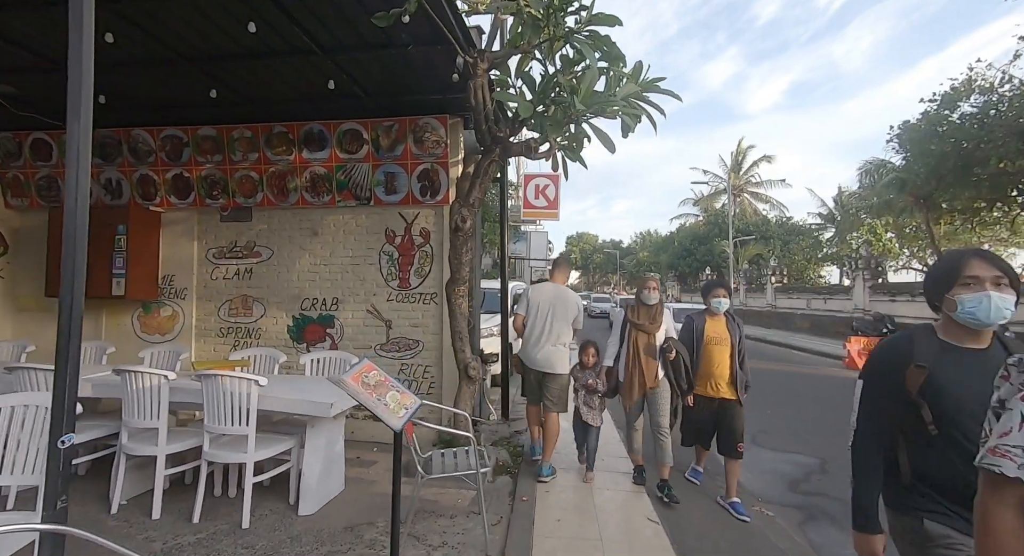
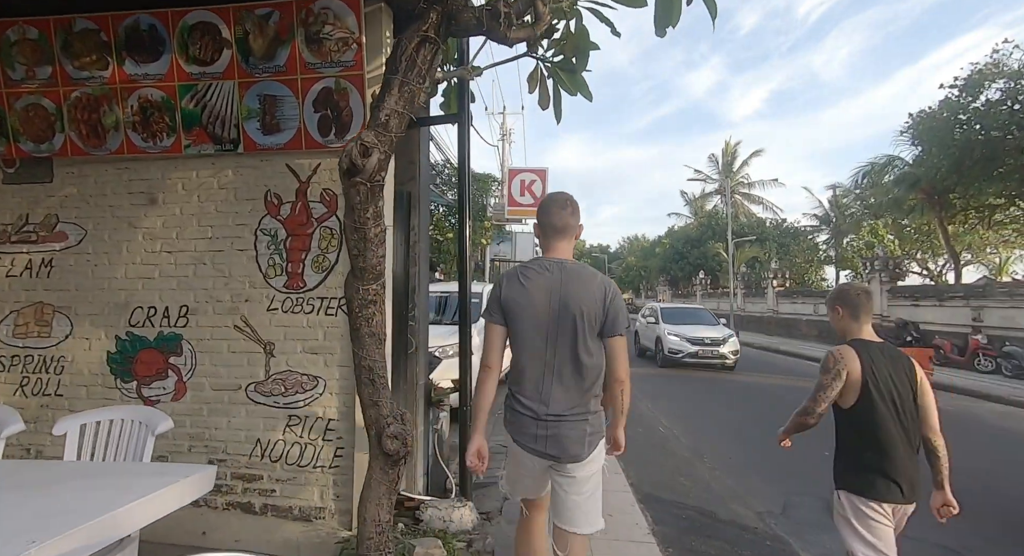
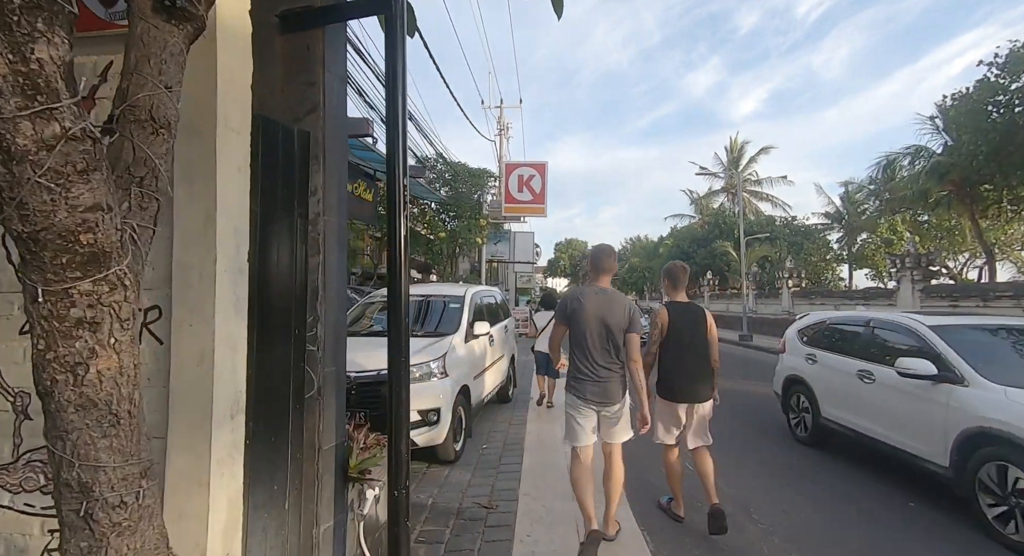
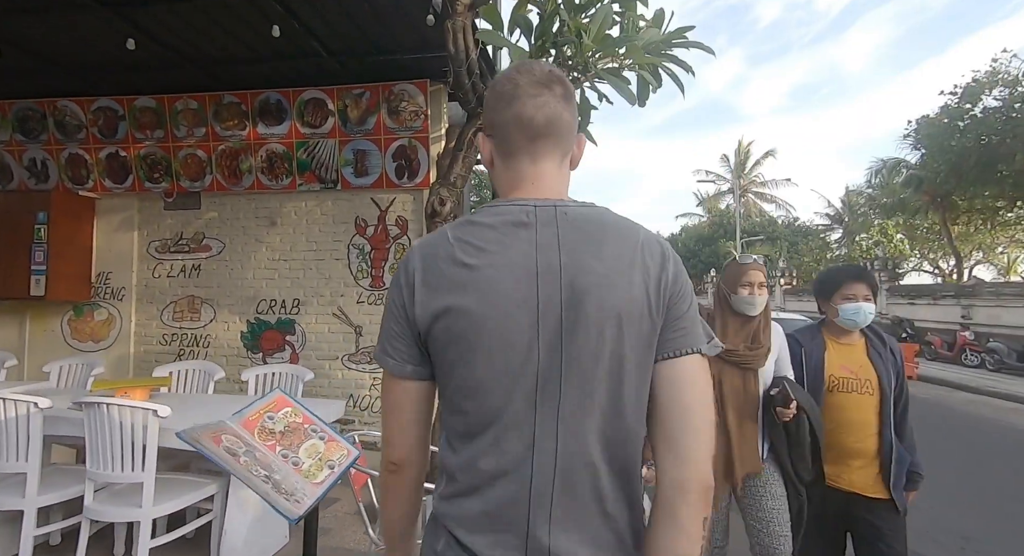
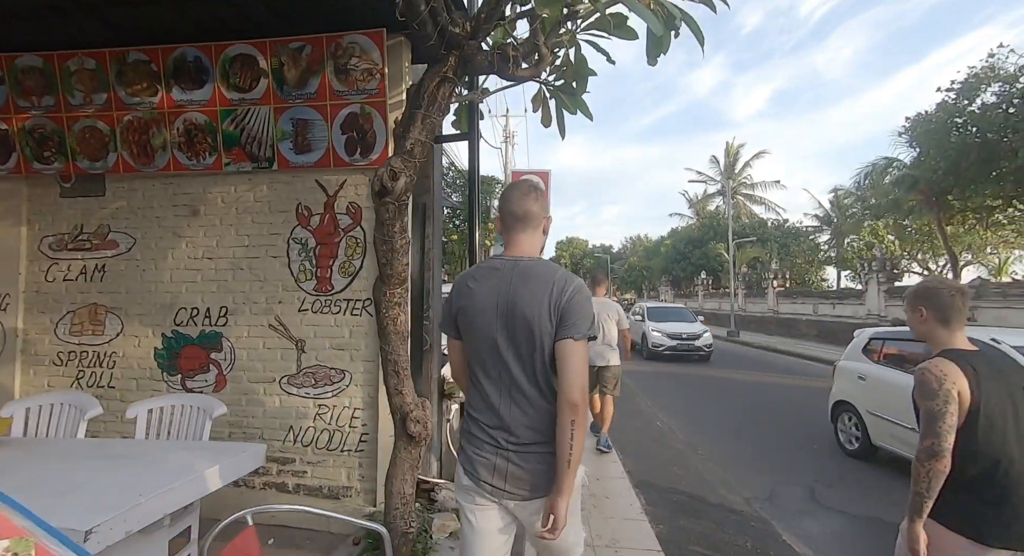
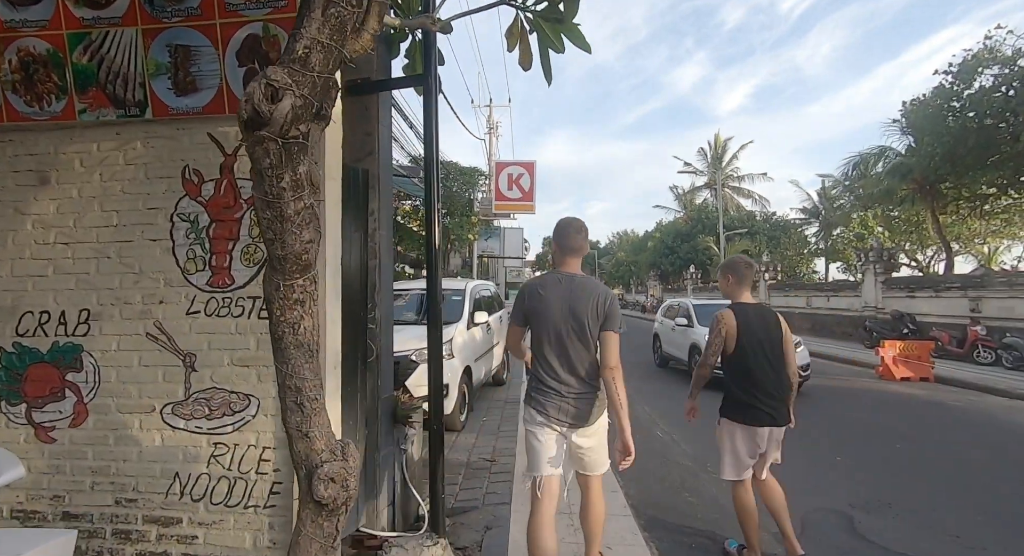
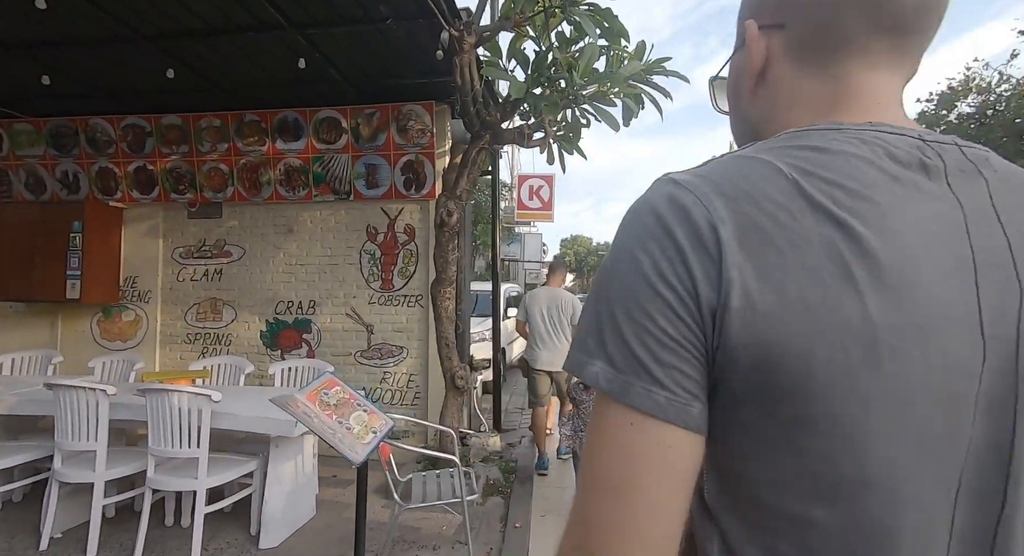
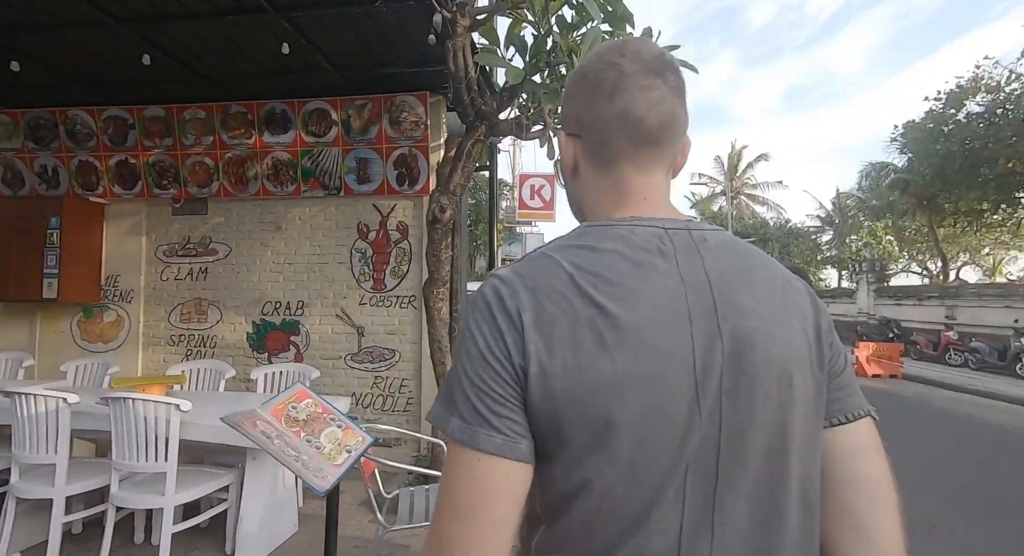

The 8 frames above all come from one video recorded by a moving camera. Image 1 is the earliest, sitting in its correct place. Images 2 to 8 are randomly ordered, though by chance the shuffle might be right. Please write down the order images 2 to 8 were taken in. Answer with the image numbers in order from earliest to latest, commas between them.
7, 8, 4, 5, 2, 6, 3
